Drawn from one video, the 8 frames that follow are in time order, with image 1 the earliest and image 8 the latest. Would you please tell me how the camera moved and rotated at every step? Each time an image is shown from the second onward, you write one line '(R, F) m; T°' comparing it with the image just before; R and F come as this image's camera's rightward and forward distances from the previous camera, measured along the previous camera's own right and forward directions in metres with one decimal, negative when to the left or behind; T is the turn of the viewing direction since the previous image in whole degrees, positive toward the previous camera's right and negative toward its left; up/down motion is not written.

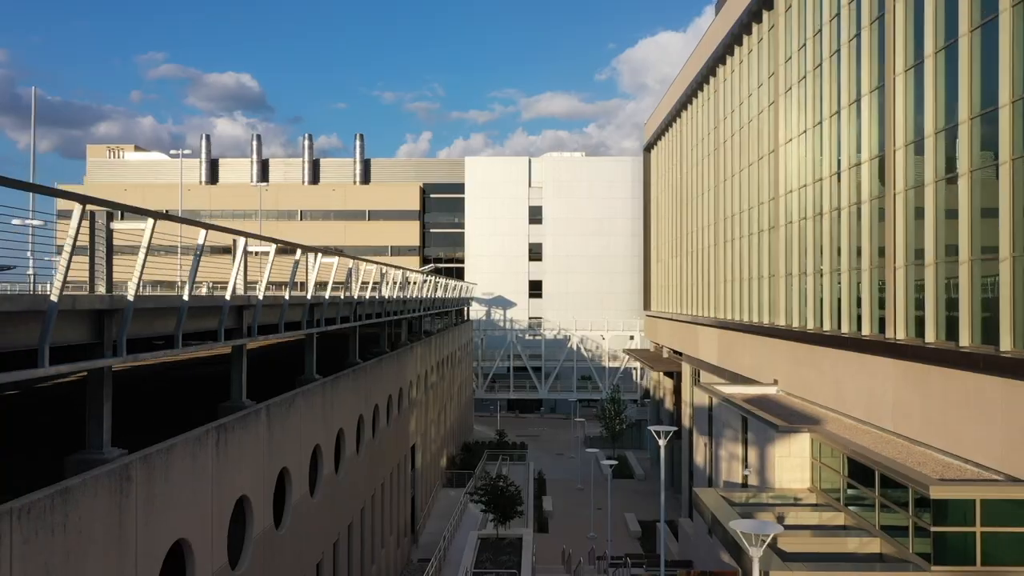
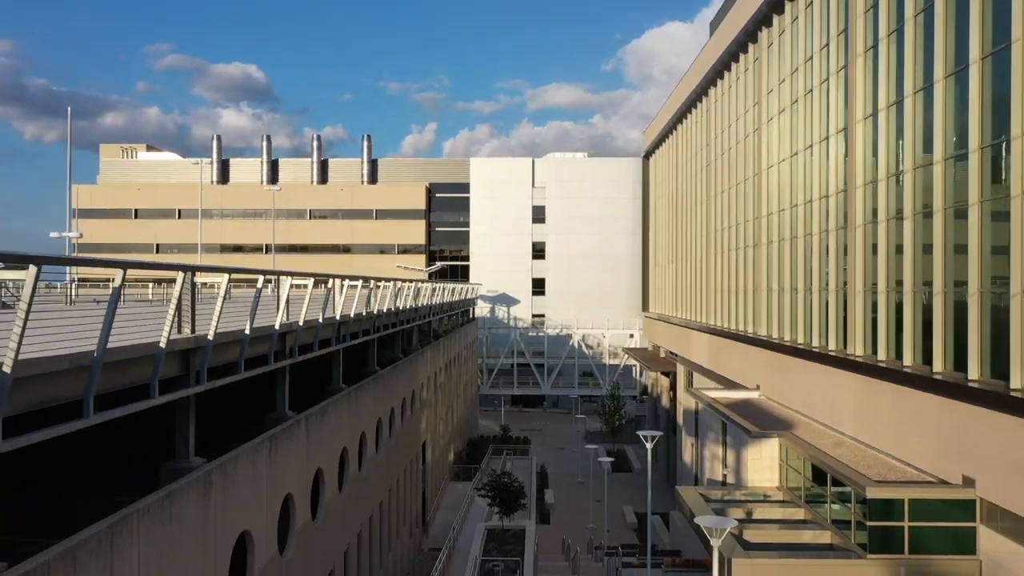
(0.0, -1.7) m; 0°
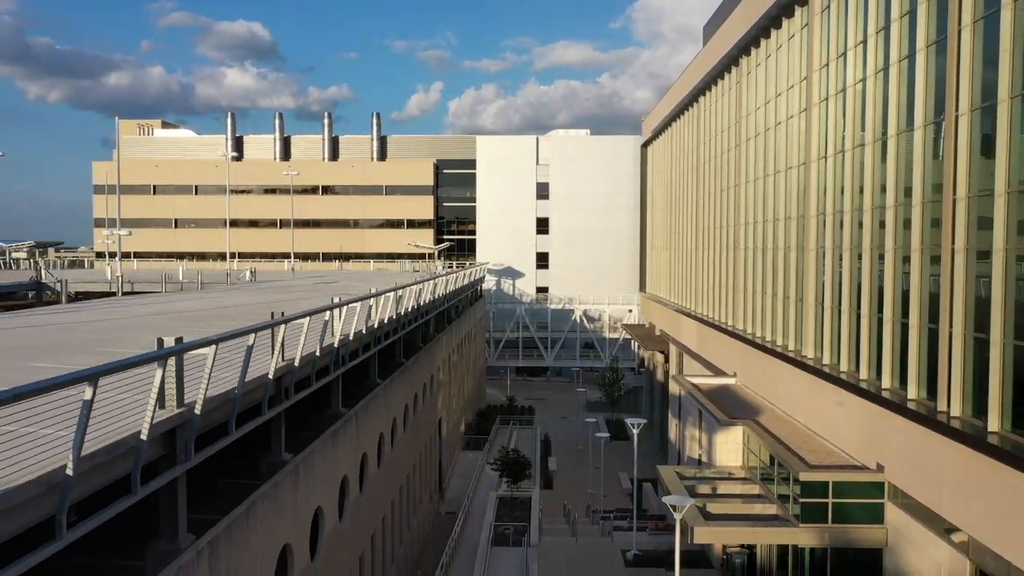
(-0.1, -2.8) m; 0°
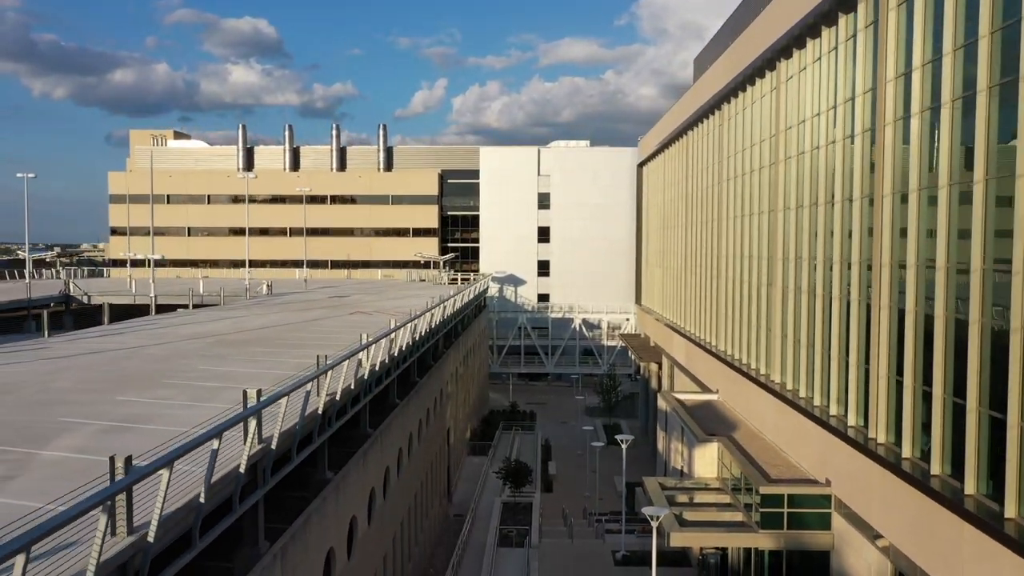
(0.0, -2.4) m; 0°
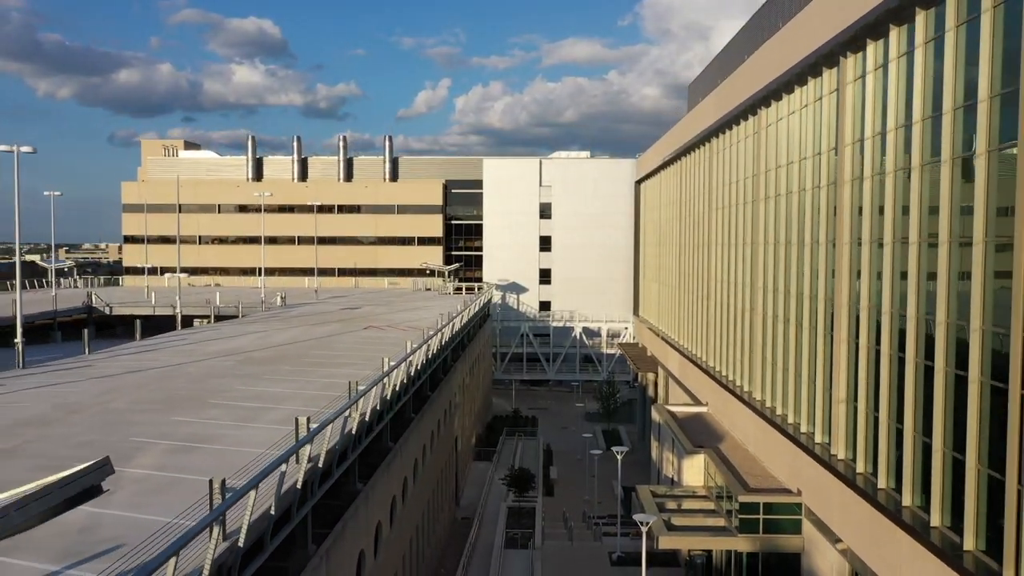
(-0.1, -2.1) m; 0°
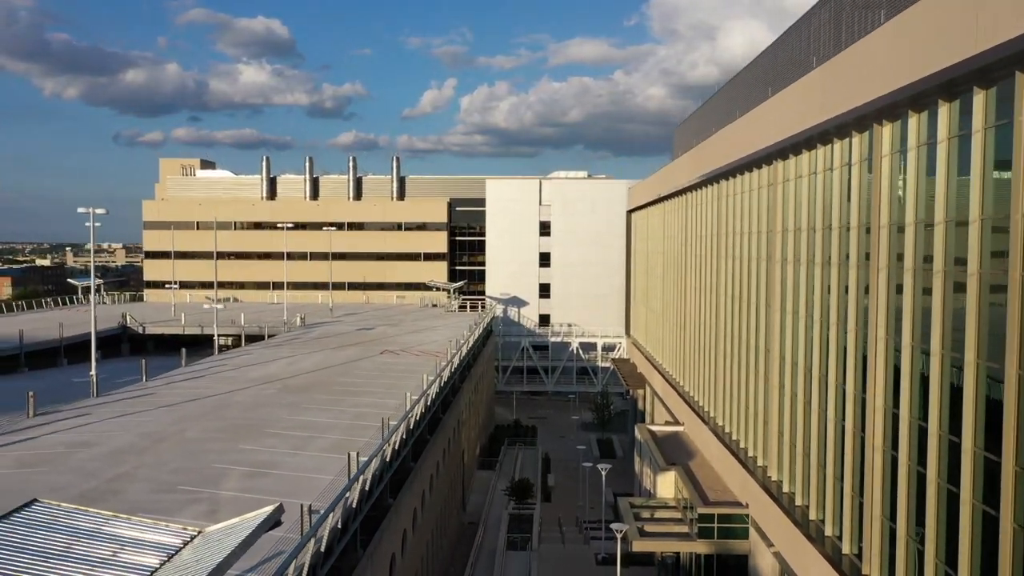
(0.0, -4.1) m; 0°
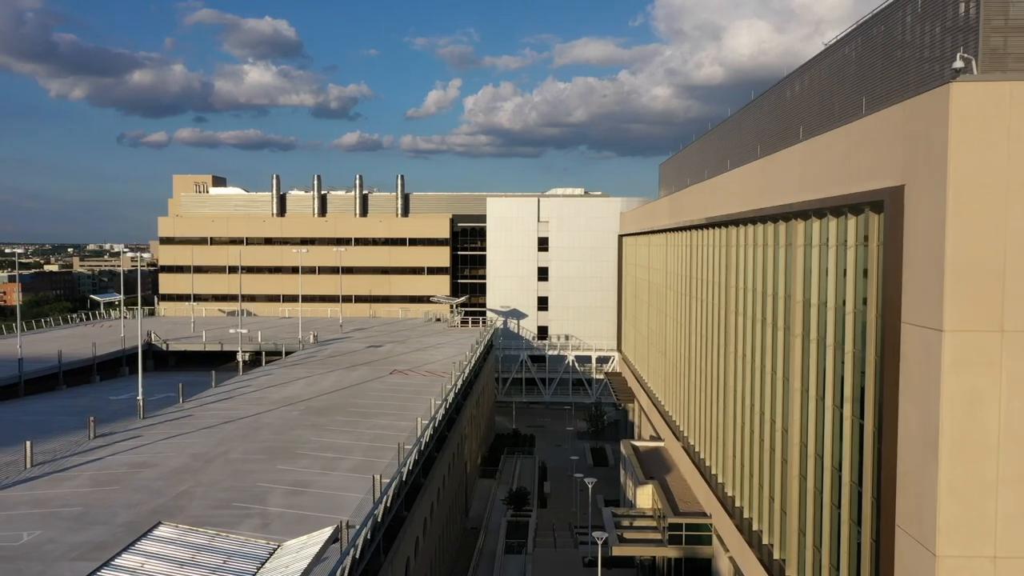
(+0.2, -3.7) m; 0°
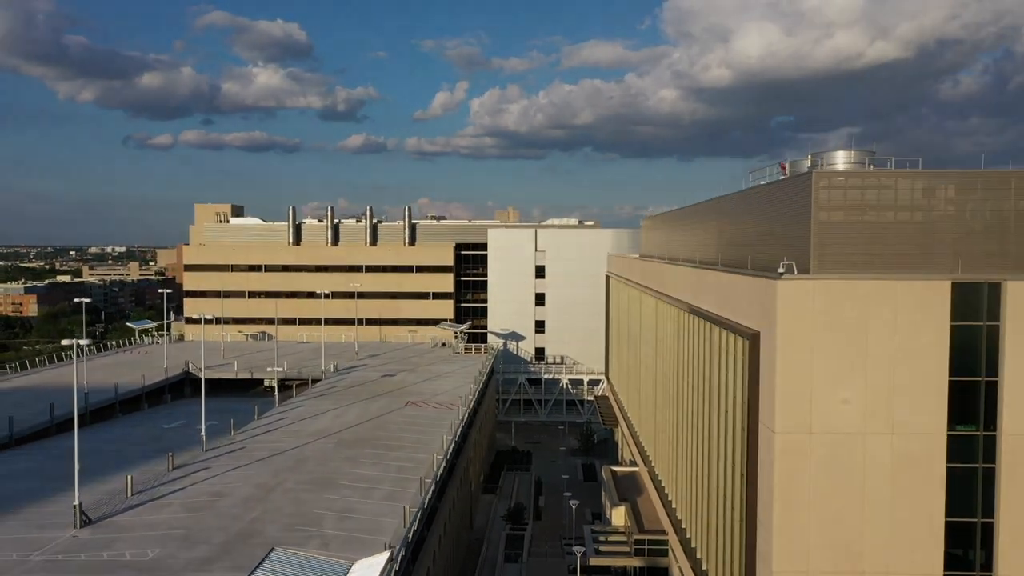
(+0.1, -6.7) m; 0°
